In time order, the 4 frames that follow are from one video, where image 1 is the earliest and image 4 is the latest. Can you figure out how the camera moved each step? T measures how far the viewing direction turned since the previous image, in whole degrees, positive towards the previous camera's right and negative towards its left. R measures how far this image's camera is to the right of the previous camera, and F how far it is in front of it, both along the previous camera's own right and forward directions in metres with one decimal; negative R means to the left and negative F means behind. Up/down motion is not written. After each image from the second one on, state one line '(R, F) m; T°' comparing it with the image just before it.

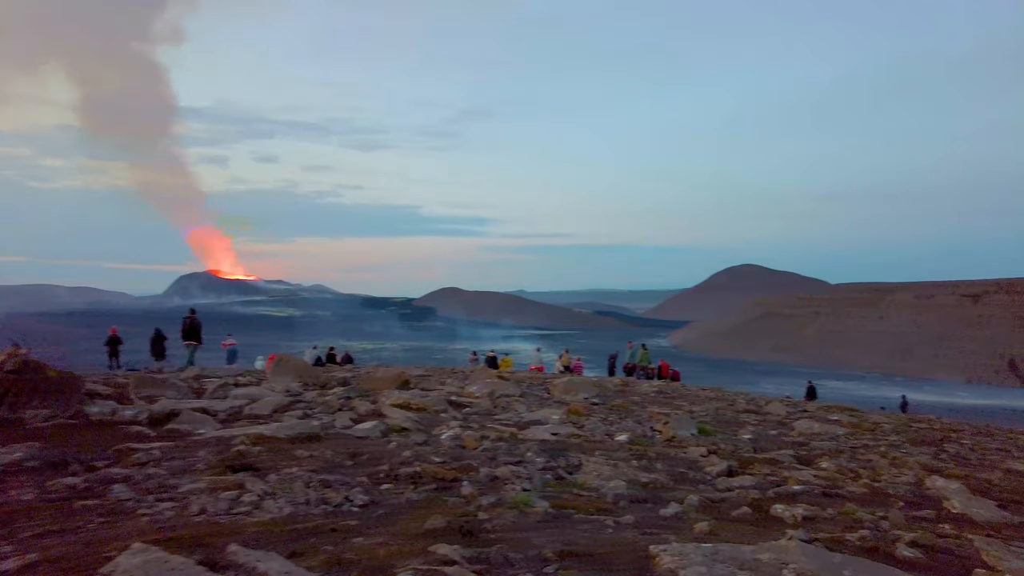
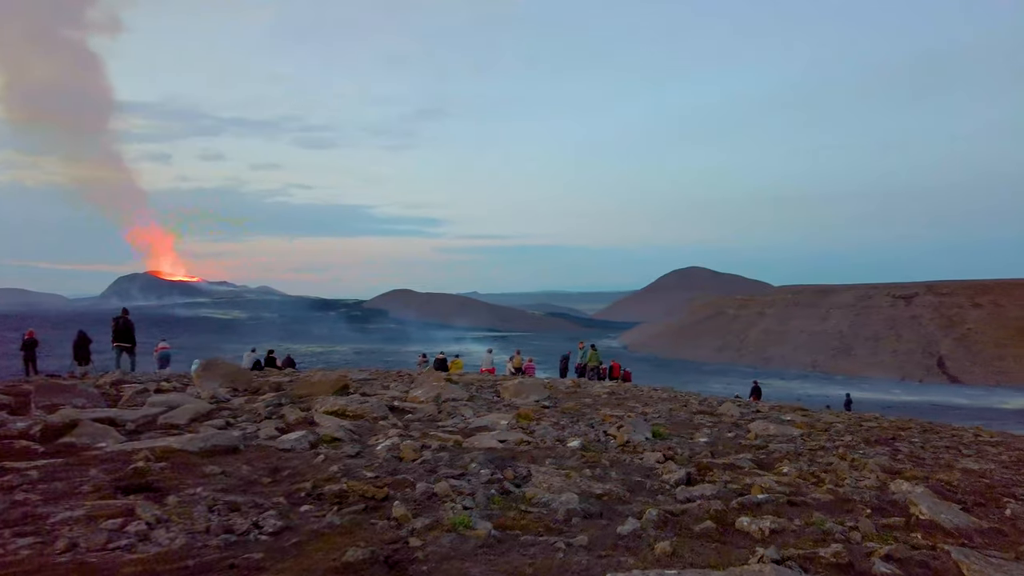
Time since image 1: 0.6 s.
(+0.1, +0.4) m; +4°
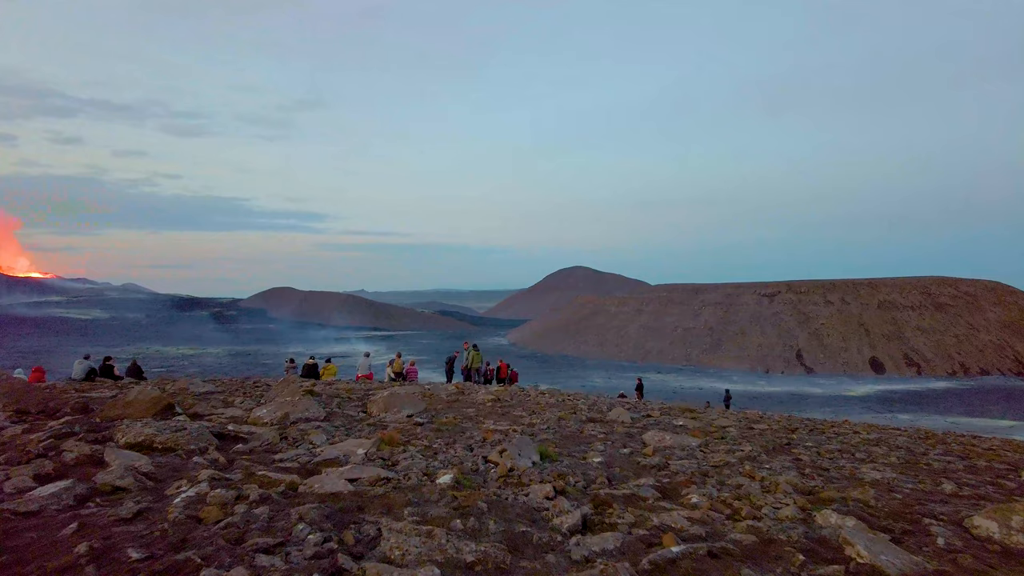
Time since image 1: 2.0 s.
(+0.2, +1.1) m; +10°
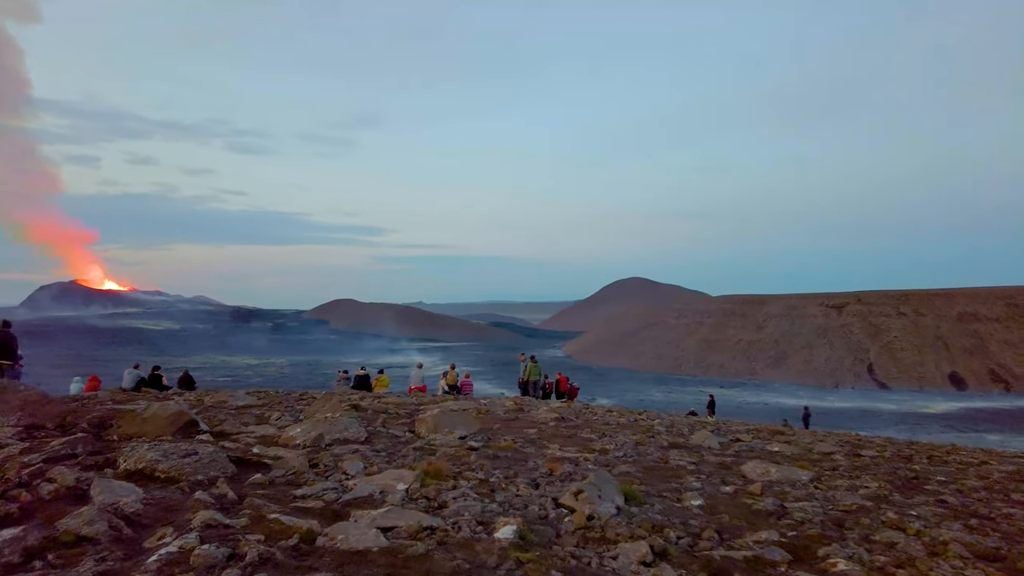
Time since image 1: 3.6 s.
(-0.1, +1.1) m; -5°
